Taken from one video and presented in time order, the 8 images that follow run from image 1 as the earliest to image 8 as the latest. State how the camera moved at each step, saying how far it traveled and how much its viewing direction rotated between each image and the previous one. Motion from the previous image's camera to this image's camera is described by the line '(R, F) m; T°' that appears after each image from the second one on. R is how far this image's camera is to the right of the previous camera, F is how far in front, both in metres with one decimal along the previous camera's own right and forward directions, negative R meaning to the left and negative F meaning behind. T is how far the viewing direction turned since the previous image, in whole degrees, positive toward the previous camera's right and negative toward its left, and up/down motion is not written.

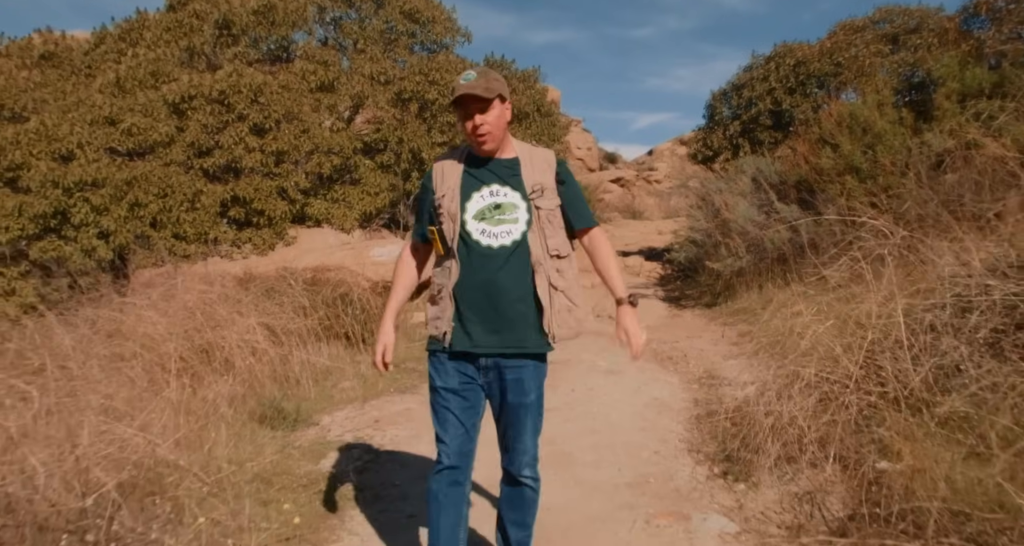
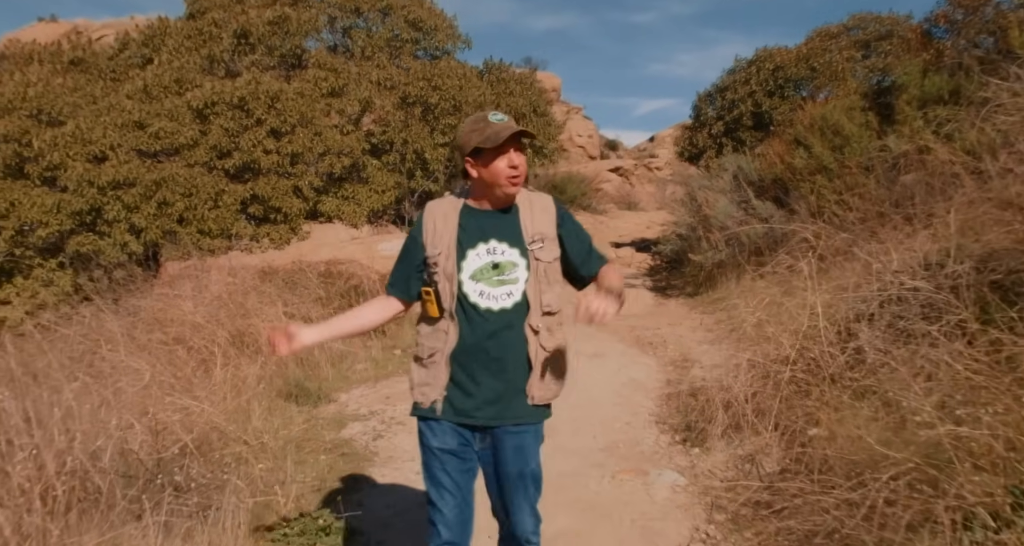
(+0.1, -0.6) m; 0°
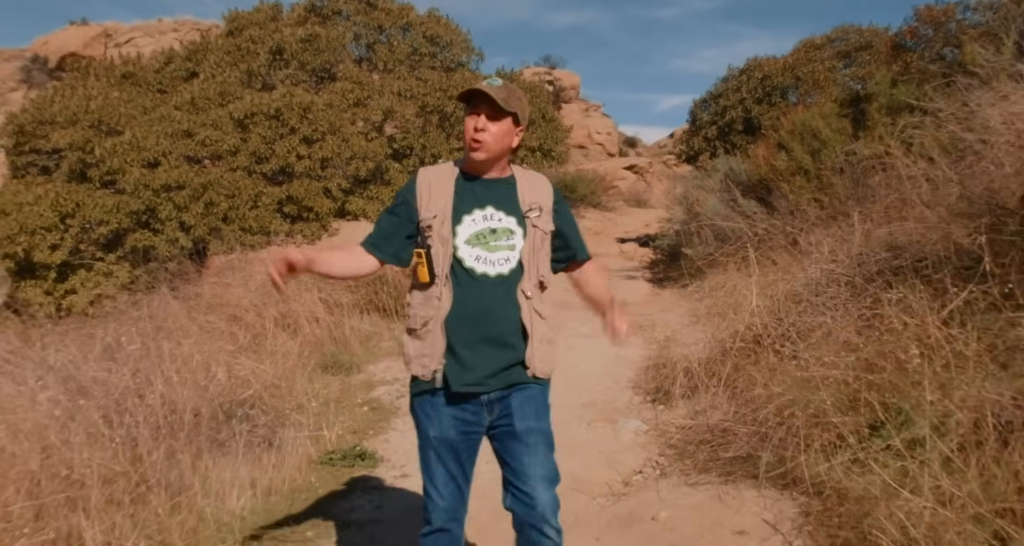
(+0.2, -0.9) m; -2°
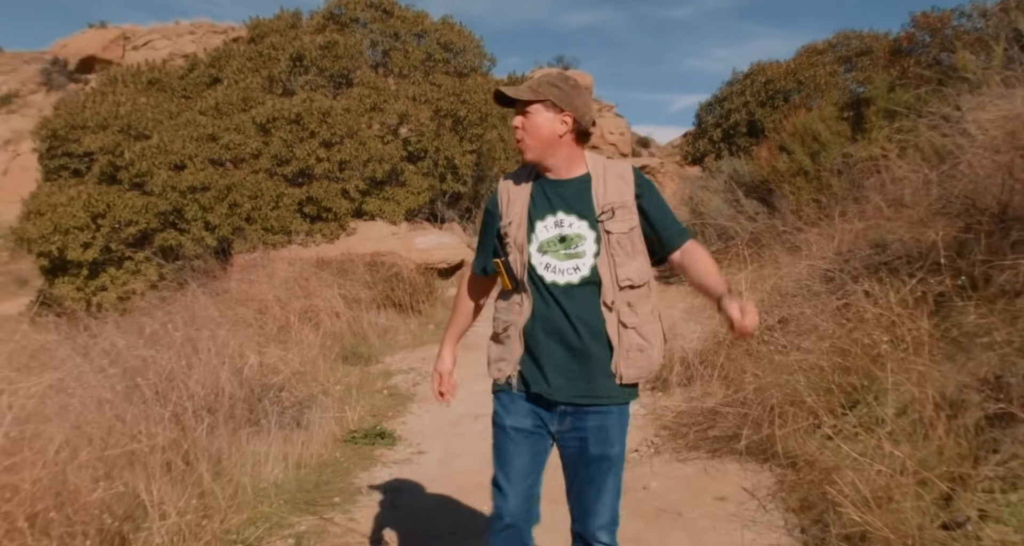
(0.0, -0.4) m; -1°
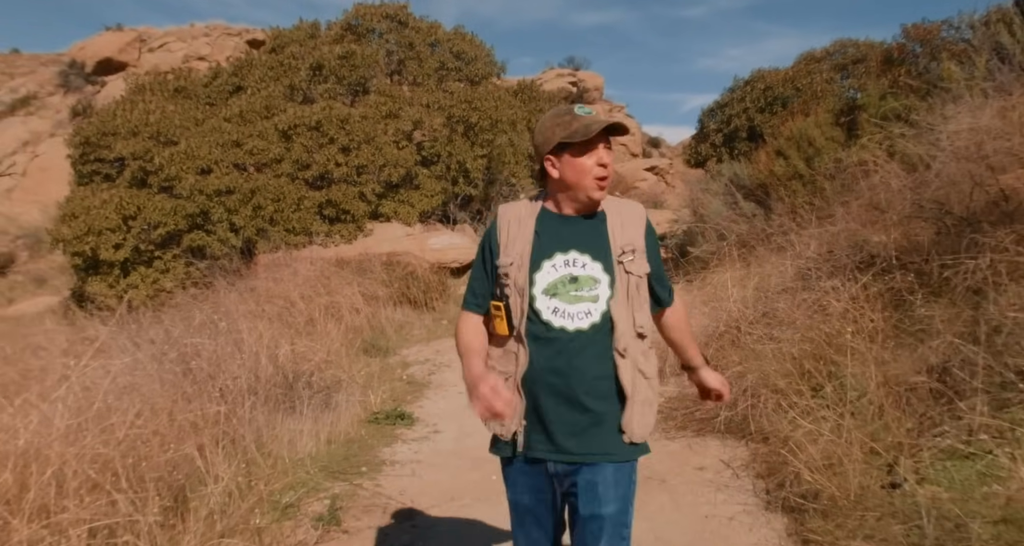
(0.0, -0.5) m; -1°
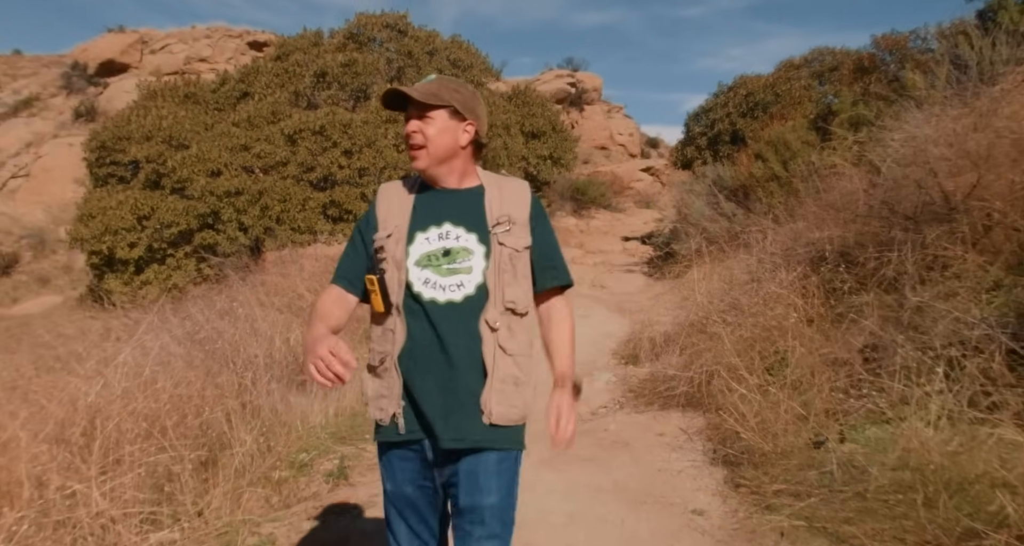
(+0.1, -0.5) m; 0°
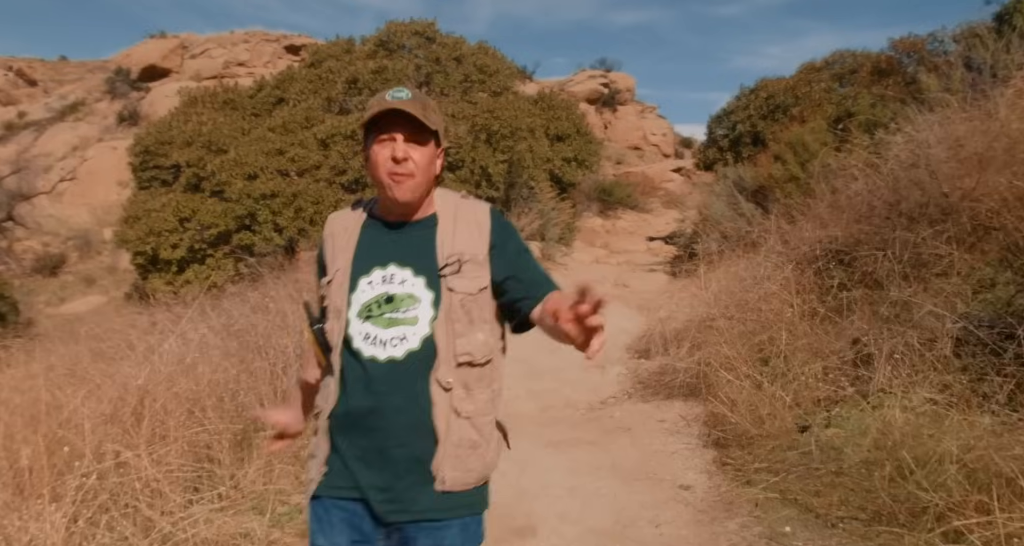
(+0.1, -0.3) m; -3°
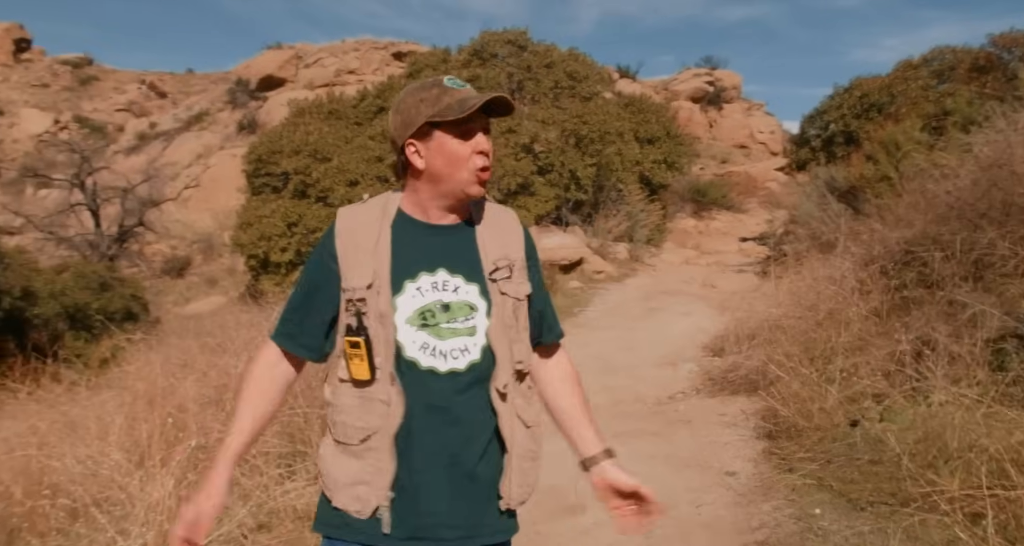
(+0.2, -0.4) m; -9°
